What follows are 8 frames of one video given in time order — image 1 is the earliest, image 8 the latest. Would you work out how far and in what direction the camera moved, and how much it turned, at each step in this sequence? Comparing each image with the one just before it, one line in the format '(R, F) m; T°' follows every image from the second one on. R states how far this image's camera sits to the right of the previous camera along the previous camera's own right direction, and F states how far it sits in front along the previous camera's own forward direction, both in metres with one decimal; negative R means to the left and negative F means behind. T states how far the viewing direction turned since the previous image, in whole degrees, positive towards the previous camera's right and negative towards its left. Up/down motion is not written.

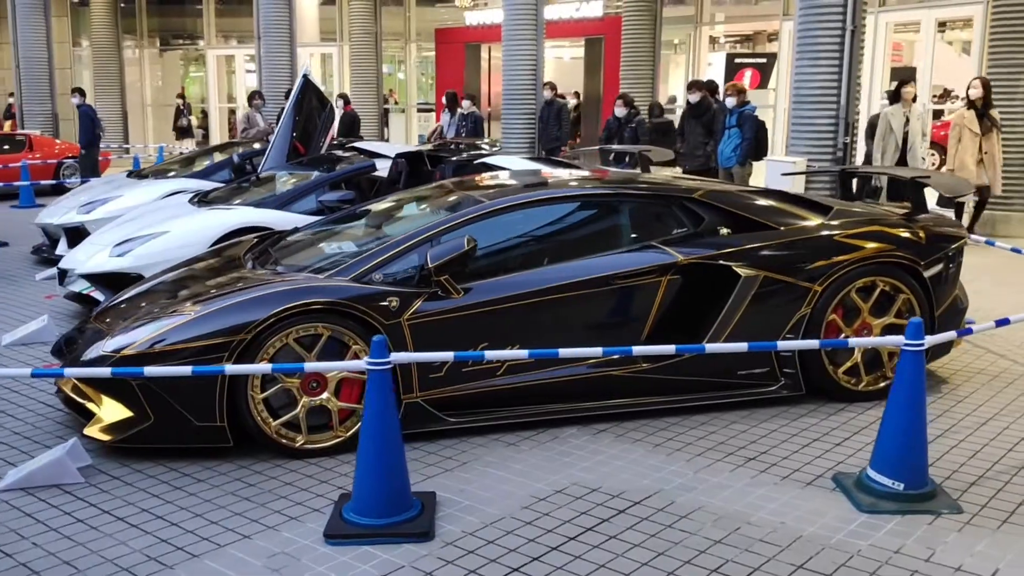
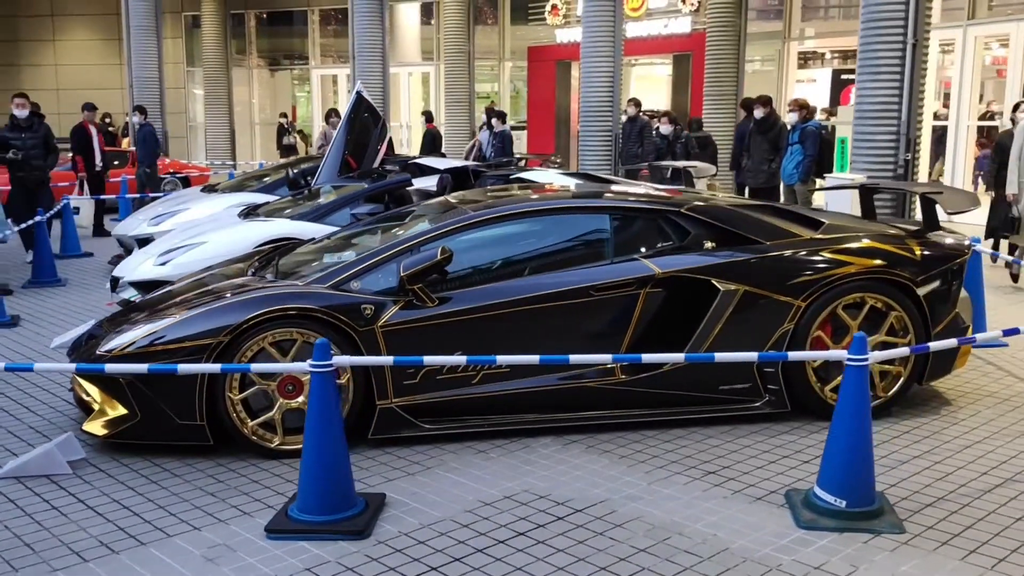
(+0.7, 0.0) m; -7°
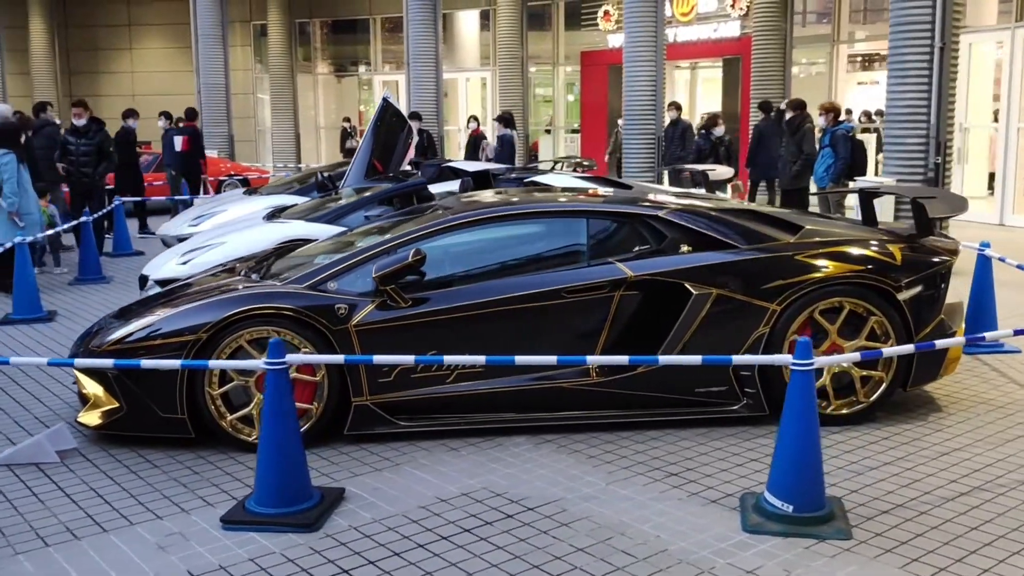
(+0.5, 0.0) m; -4°
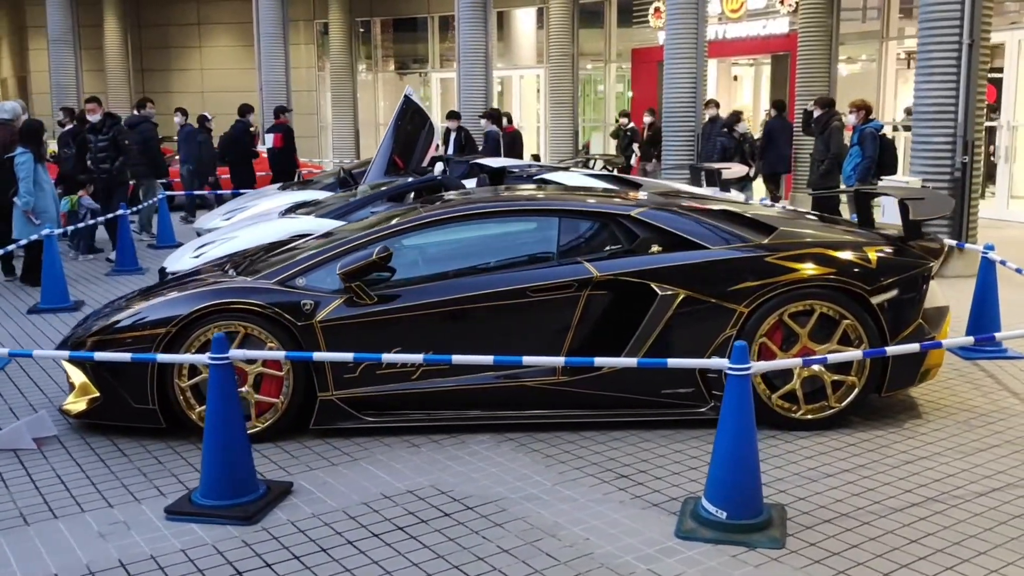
(+0.6, 0.0) m; -4°
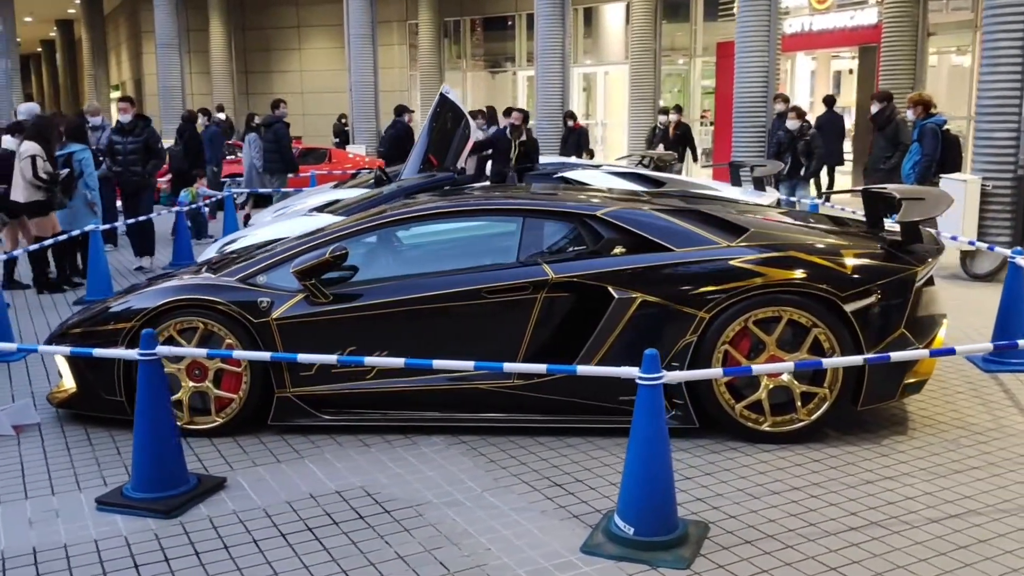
(+0.8, +0.2) m; -6°
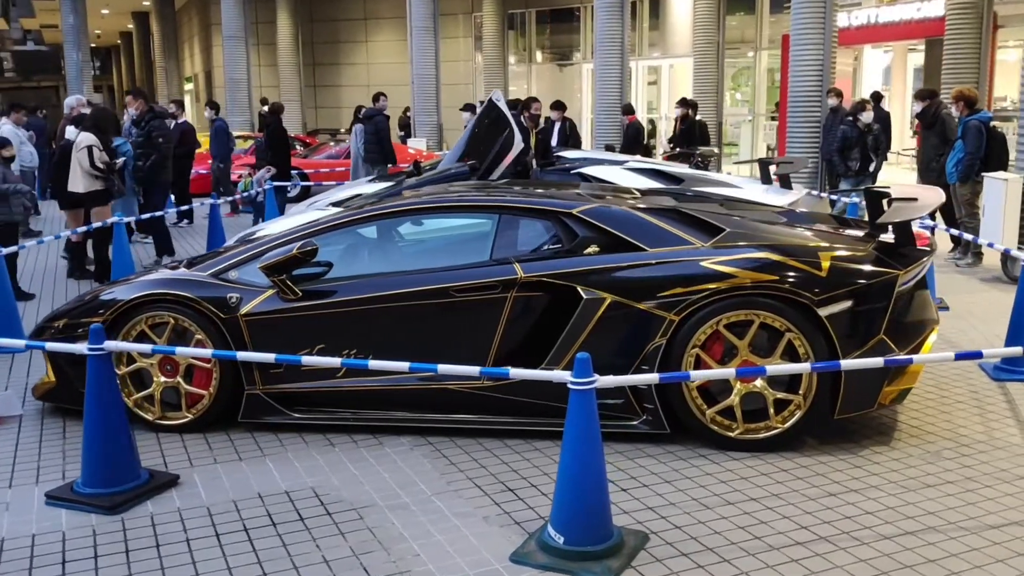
(+0.5, +0.1) m; -4°
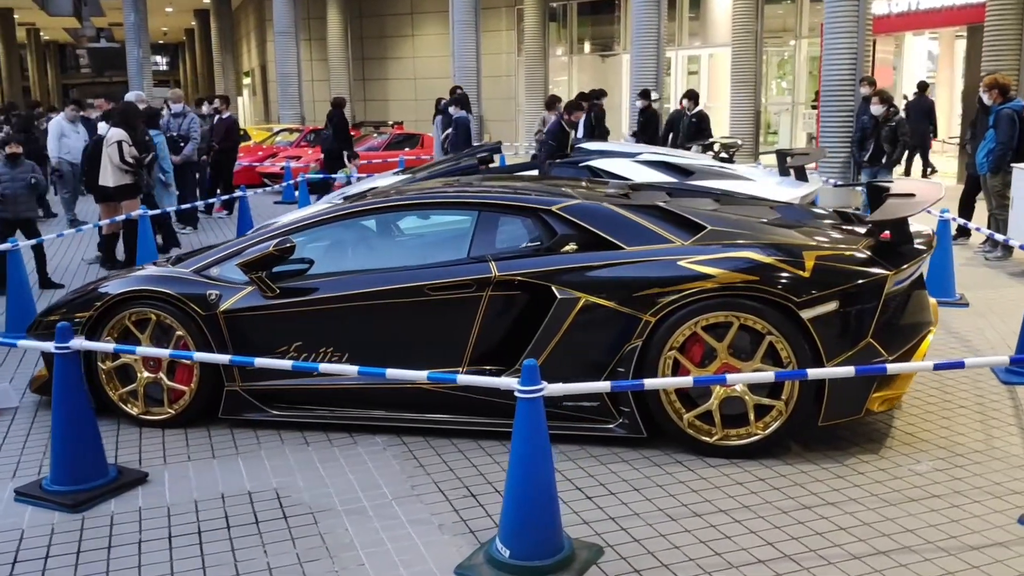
(+0.4, +0.1) m; -3°
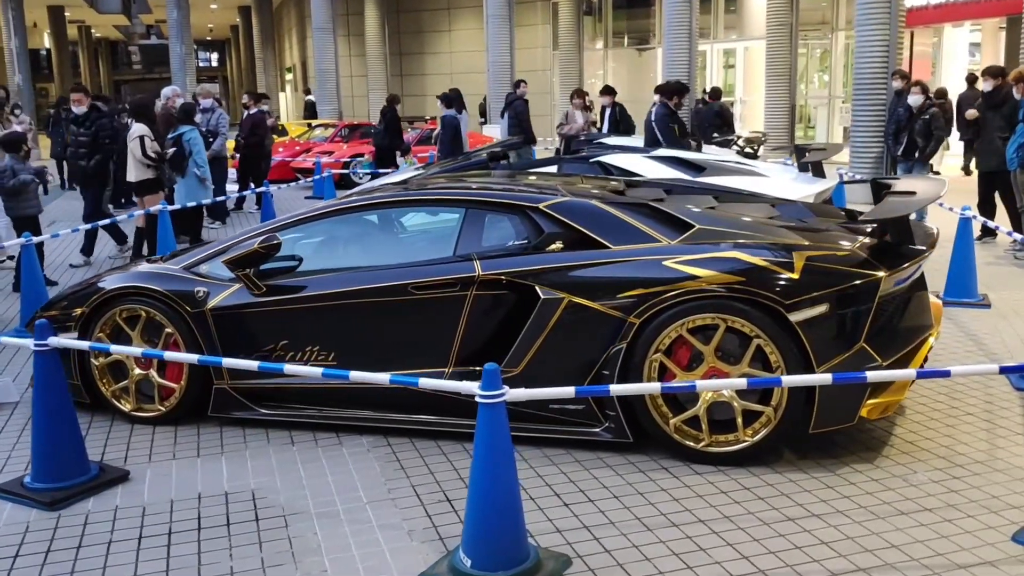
(+0.3, +0.1) m; -3°
